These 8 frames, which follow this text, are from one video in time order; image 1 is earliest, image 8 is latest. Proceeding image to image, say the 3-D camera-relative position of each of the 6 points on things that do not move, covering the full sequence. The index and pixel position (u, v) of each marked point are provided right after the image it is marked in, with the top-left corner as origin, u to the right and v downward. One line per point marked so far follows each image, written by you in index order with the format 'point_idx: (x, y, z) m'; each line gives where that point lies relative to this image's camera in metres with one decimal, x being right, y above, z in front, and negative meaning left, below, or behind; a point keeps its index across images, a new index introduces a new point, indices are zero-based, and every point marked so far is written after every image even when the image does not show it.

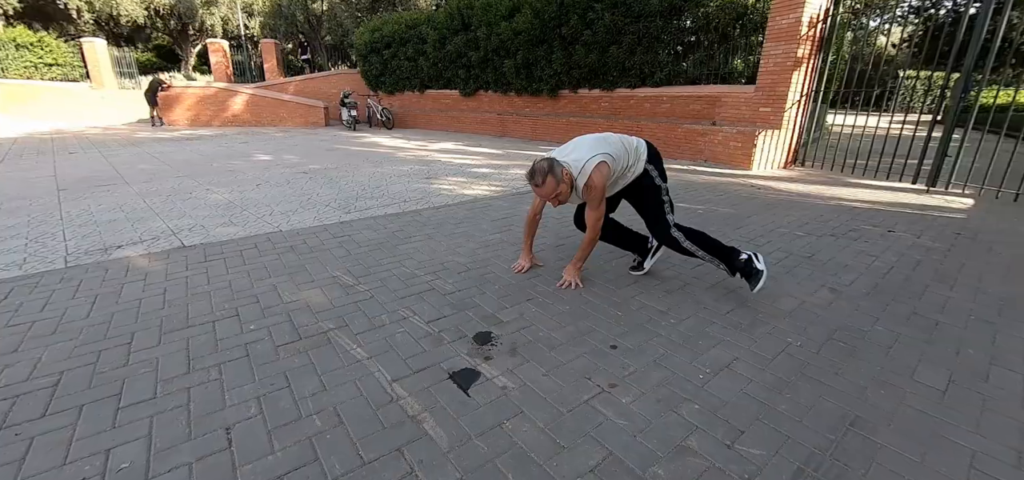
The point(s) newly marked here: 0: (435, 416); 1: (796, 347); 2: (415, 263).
0: (-0.3, -0.7, +1.7) m
1: (+1.5, -0.6, +2.3) m
2: (-0.8, -0.2, +3.3) m
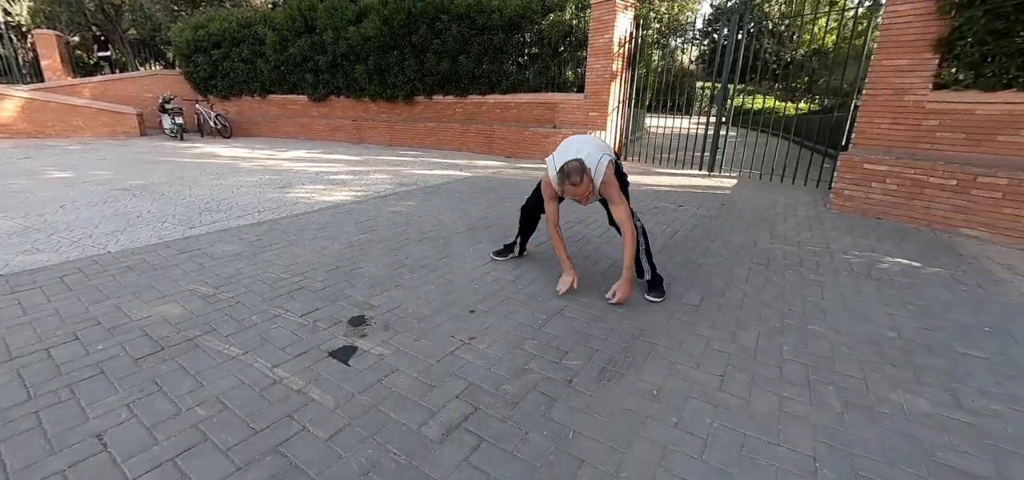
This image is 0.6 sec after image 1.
0: (-0.9, -0.7, +1.9) m
1: (+0.7, -0.4, +3.0) m
2: (-1.8, -0.2, +3.3) m
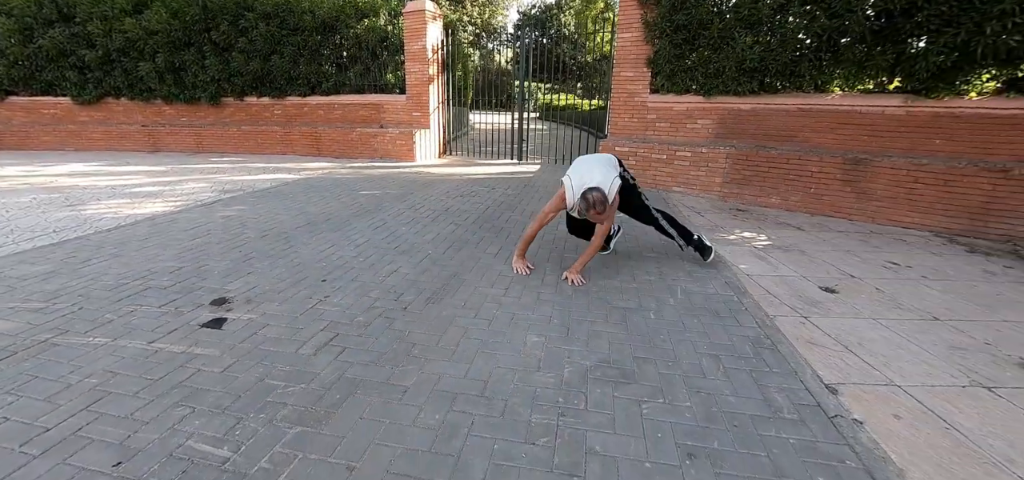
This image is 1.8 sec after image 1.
0: (-1.8, -0.6, +2.4) m
1: (-0.7, -0.1, +4.0) m
2: (-3.2, -0.3, +3.4) m
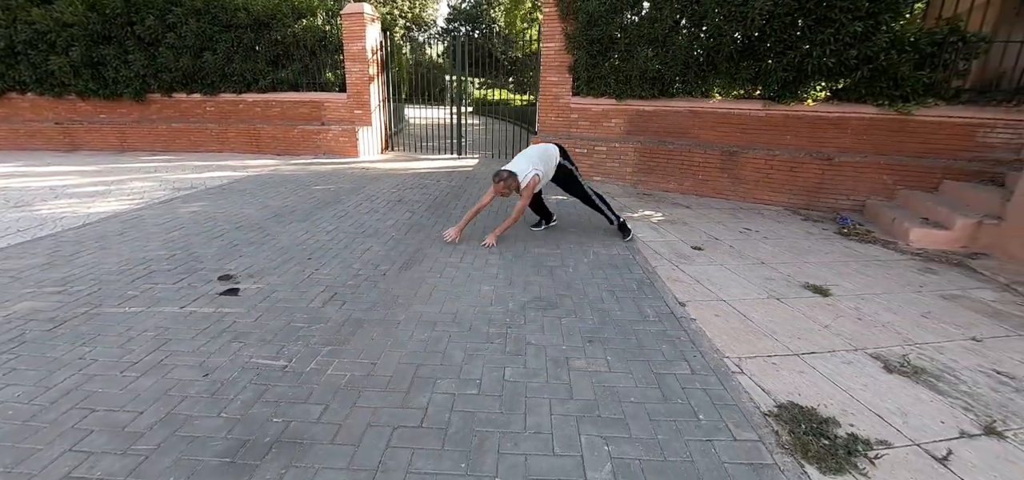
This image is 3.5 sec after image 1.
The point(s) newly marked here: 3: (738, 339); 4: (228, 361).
0: (-2.1, -0.5, +3.1) m
1: (-1.3, +0.1, +4.8) m
2: (-3.6, -0.2, +3.8) m
3: (+1.6, -0.7, +3.0) m
4: (-1.7, -0.7, +2.5) m
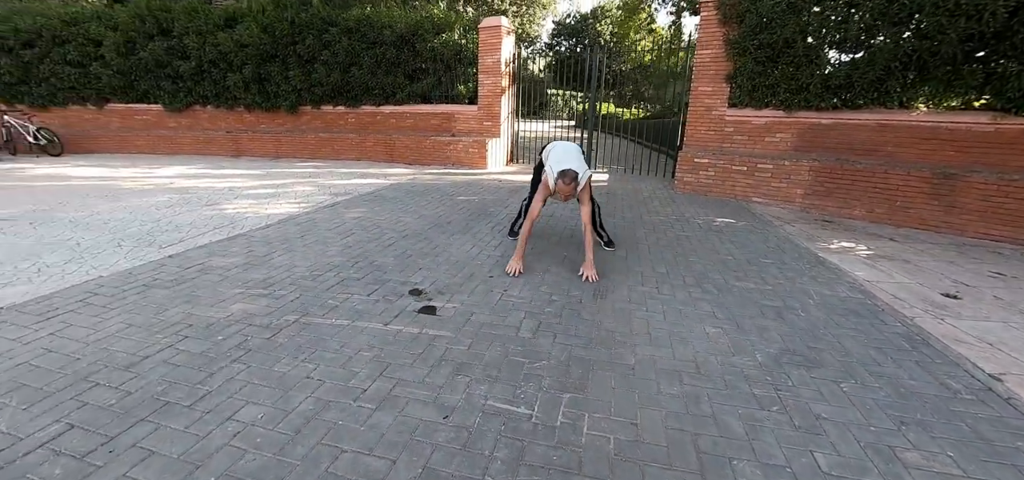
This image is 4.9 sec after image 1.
0: (-0.5, -0.6, +2.8) m
1: (+0.6, -0.2, +4.4) m
2: (-1.9, -0.2, +3.9) m
3: (+3.0, -1.0, +2.0) m
4: (-0.3, -0.8, +2.1) m
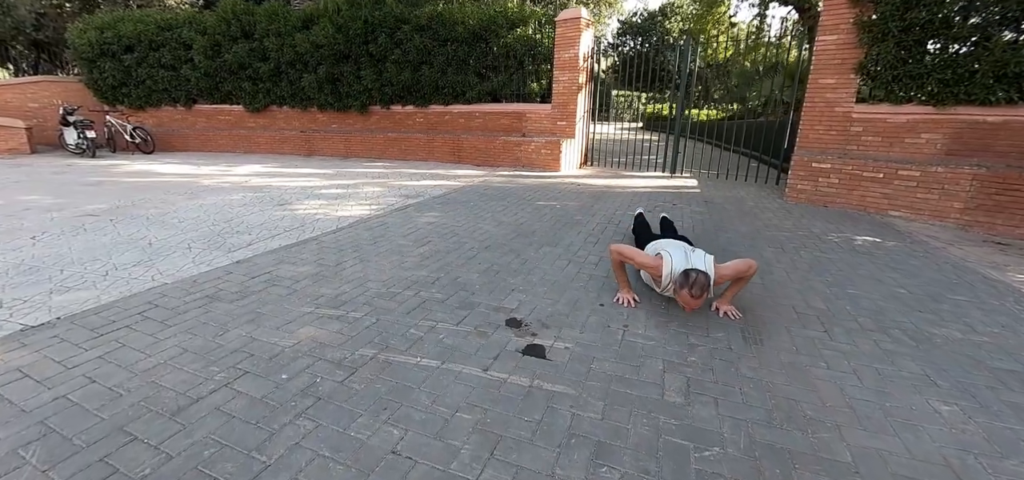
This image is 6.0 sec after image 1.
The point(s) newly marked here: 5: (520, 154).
0: (+0.2, -0.7, +2.2) m
1: (+1.5, -0.3, +3.5) m
2: (-1.1, -0.3, +3.3) m
3: (+3.6, -1.2, +0.9) m
4: (+0.3, -0.9, +1.4) m
5: (+0.2, +2.0, +9.8) m
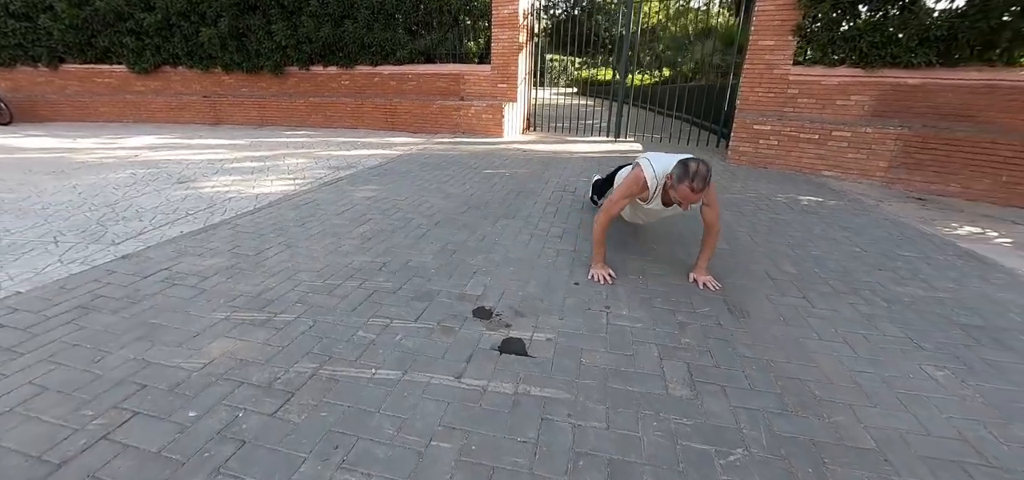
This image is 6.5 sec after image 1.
0: (+0.1, -0.6, +1.8) m
1: (+1.1, -0.1, +3.3) m
2: (-1.3, -0.2, +2.8) m
3: (+3.6, -1.0, +1.1) m
4: (+0.4, -0.9, +1.2) m
5: (-1.1, +2.6, +9.2) m
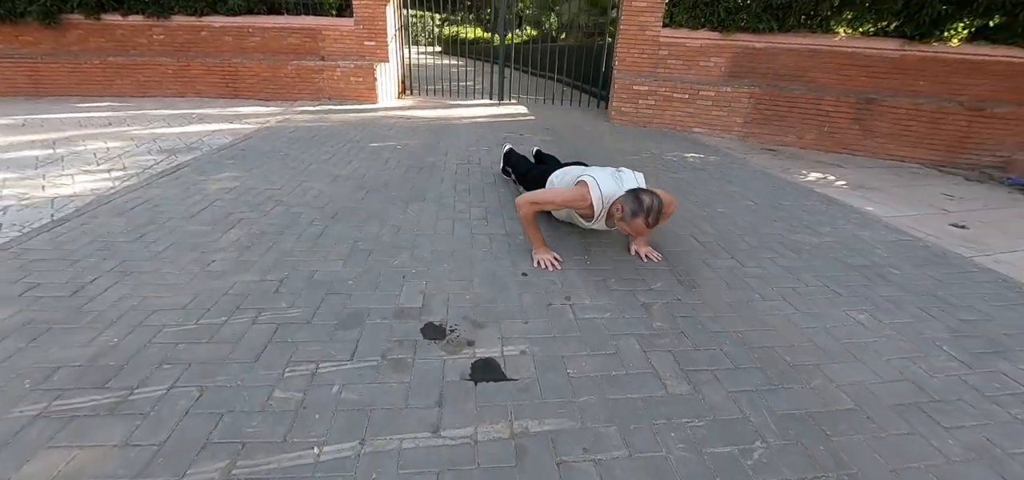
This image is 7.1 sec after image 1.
0: (0.0, -0.6, +1.5) m
1: (+0.6, +0.1, +3.2) m
2: (-1.6, -0.3, +2.0) m
3: (+3.7, -0.7, +1.9) m
4: (+0.5, -0.9, +1.0) m
5: (-3.5, +2.9, +7.9) m
